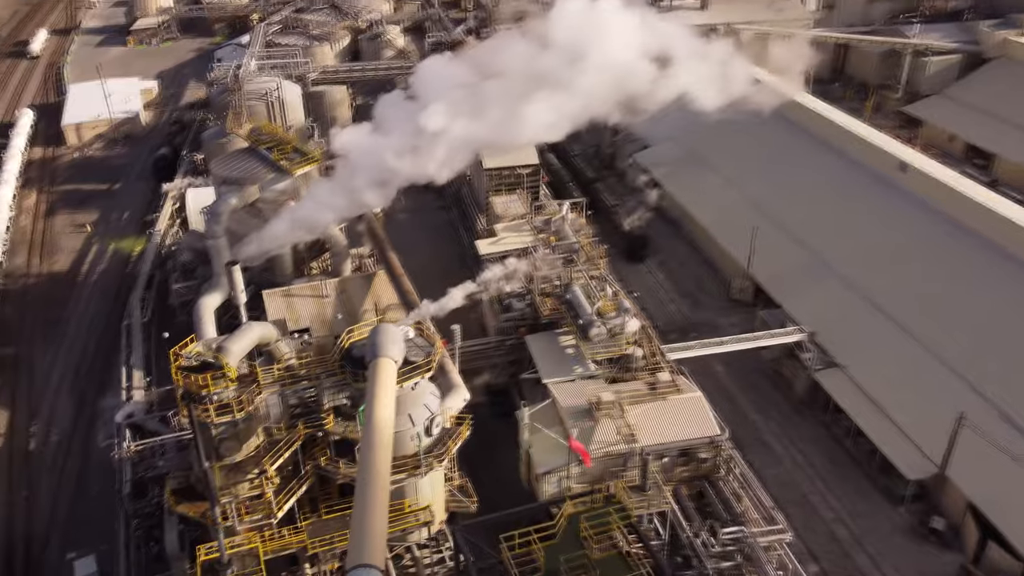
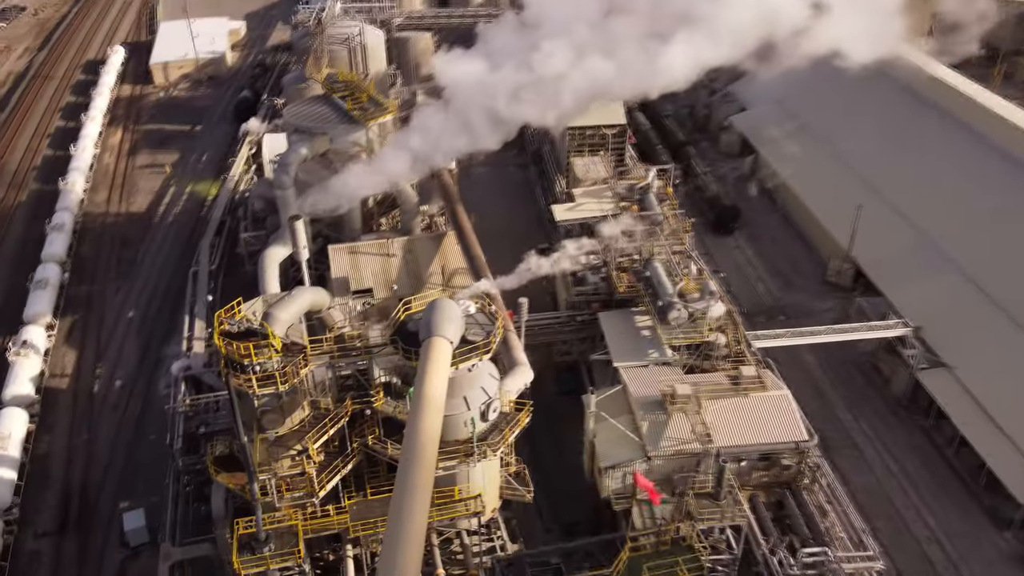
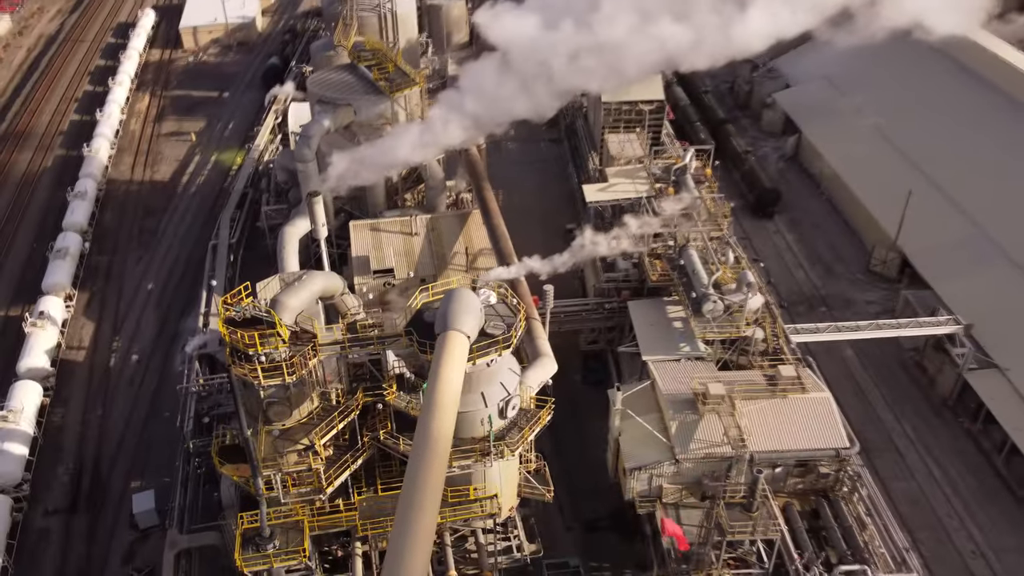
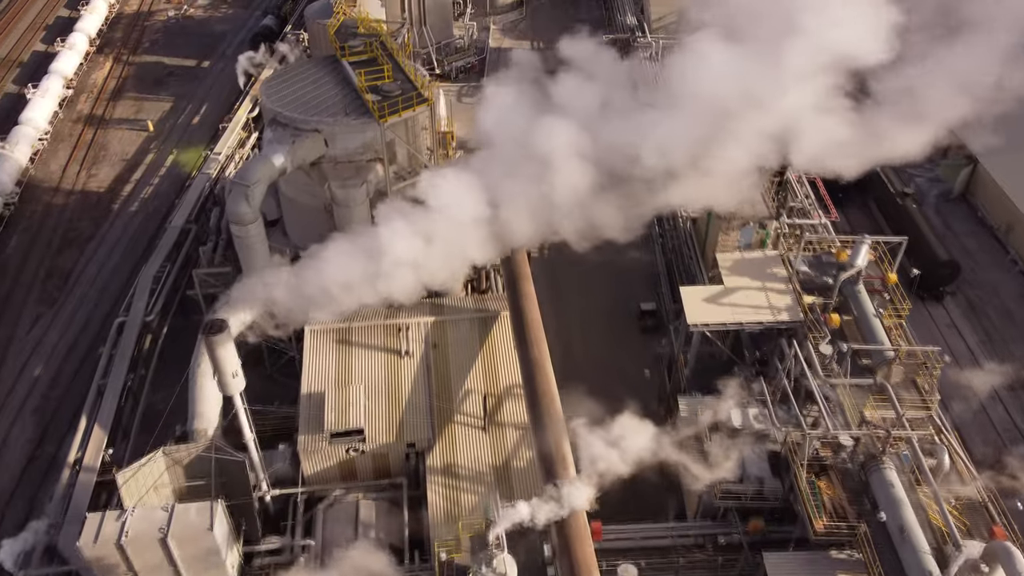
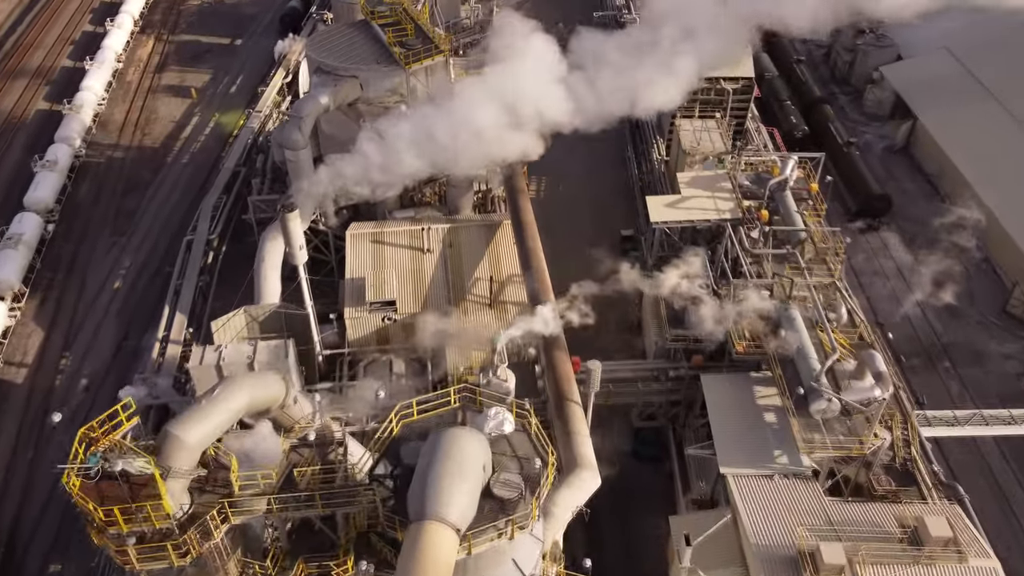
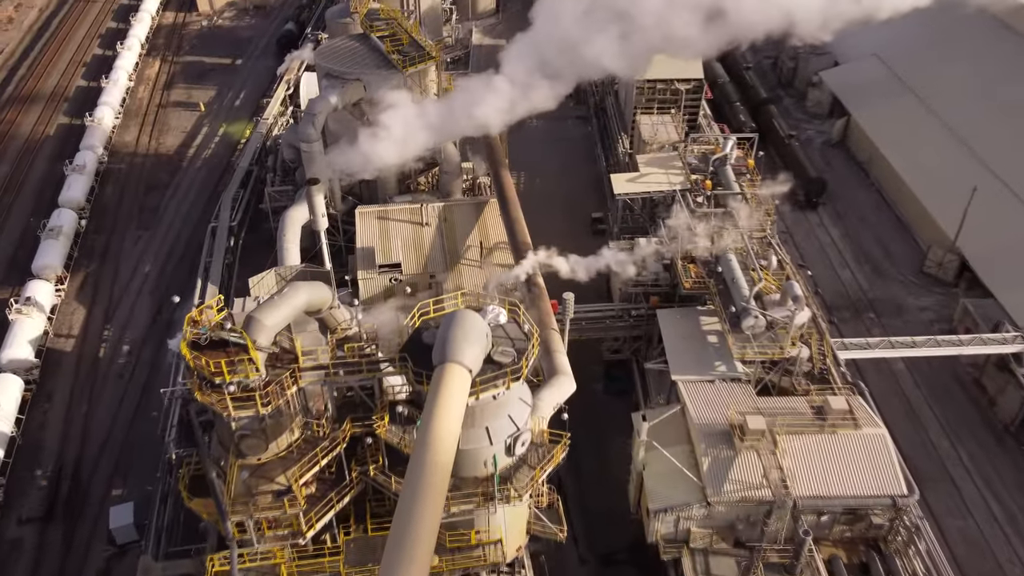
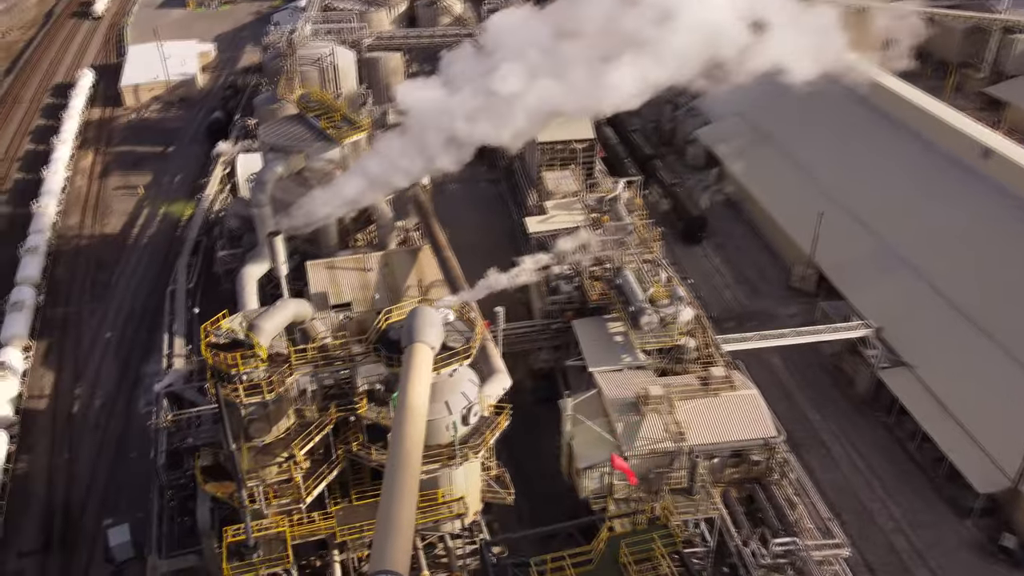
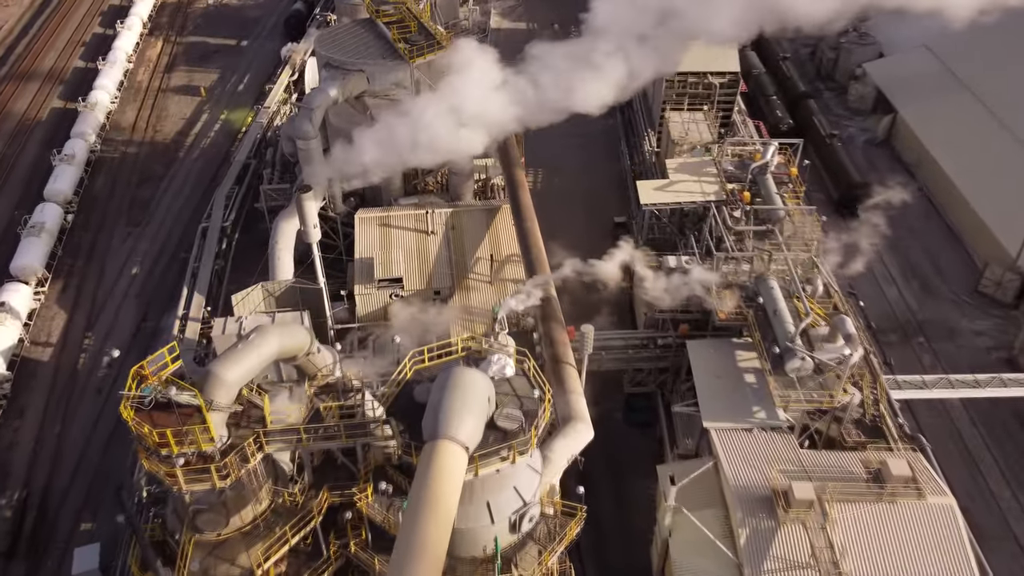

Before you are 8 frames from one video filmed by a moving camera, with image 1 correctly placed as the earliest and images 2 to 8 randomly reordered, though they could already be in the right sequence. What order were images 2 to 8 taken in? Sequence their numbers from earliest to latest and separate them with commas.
7, 2, 3, 6, 8, 5, 4
